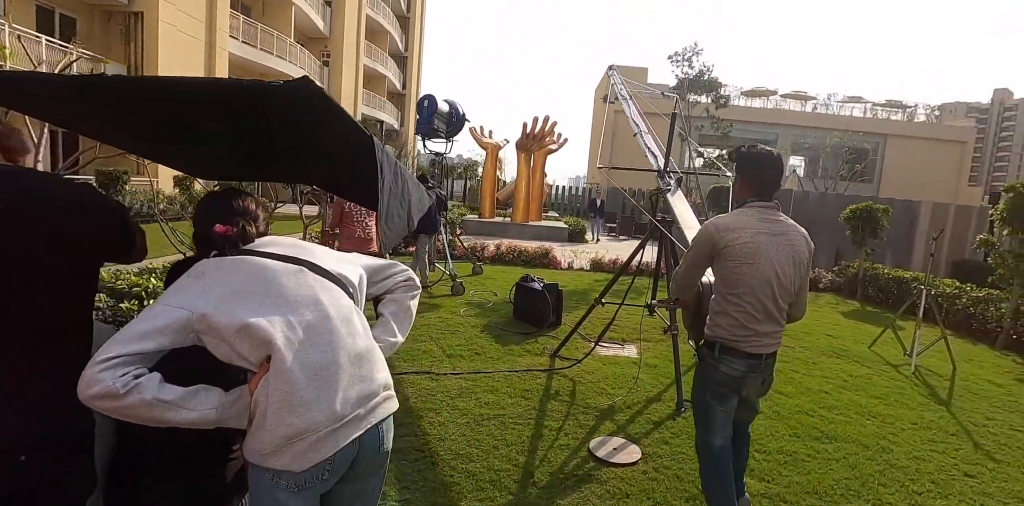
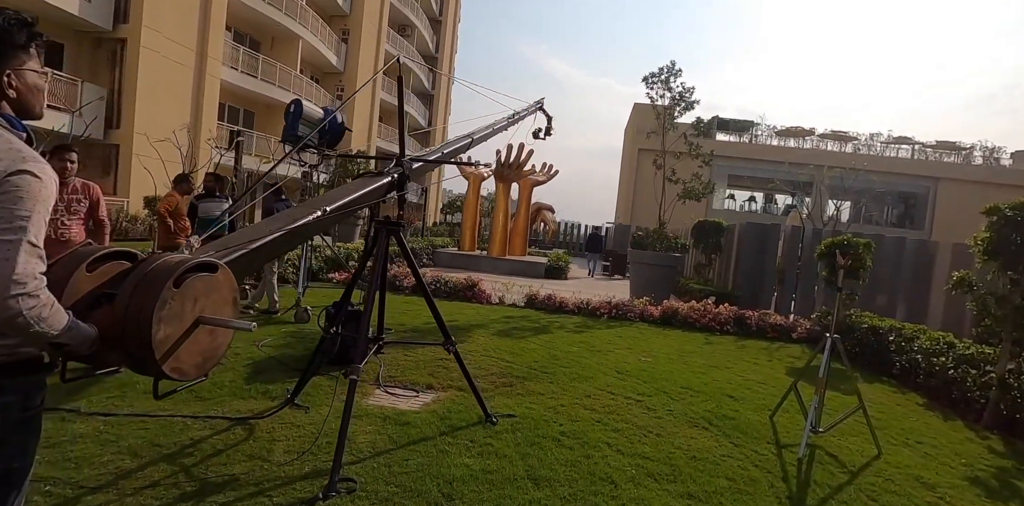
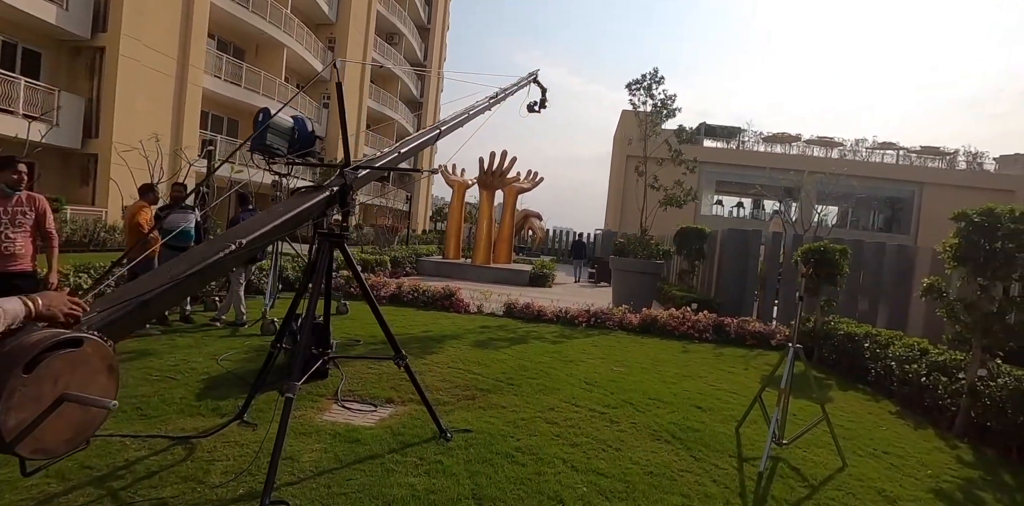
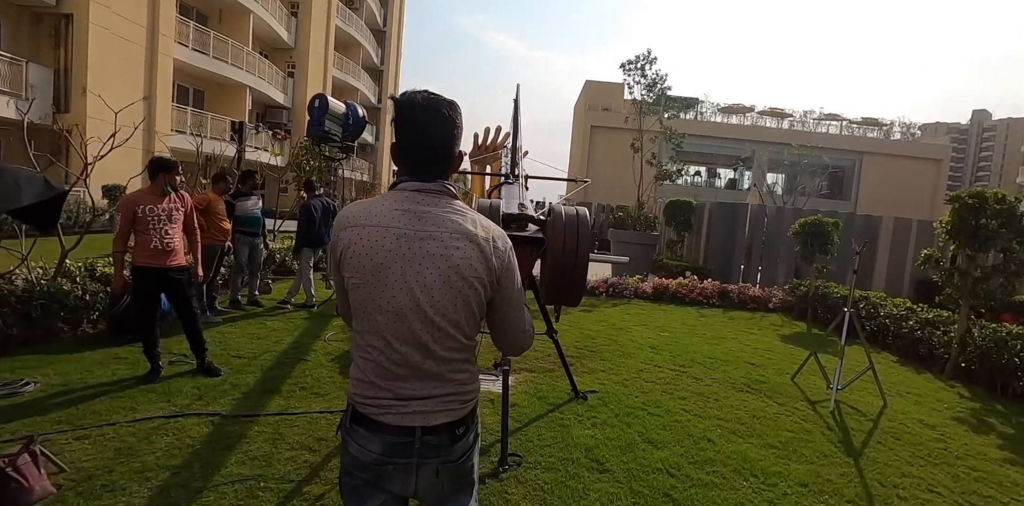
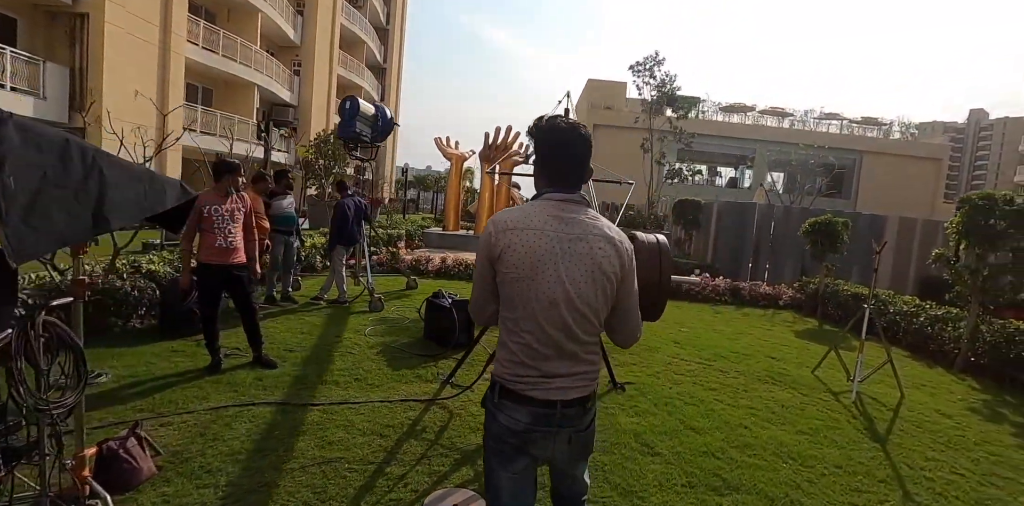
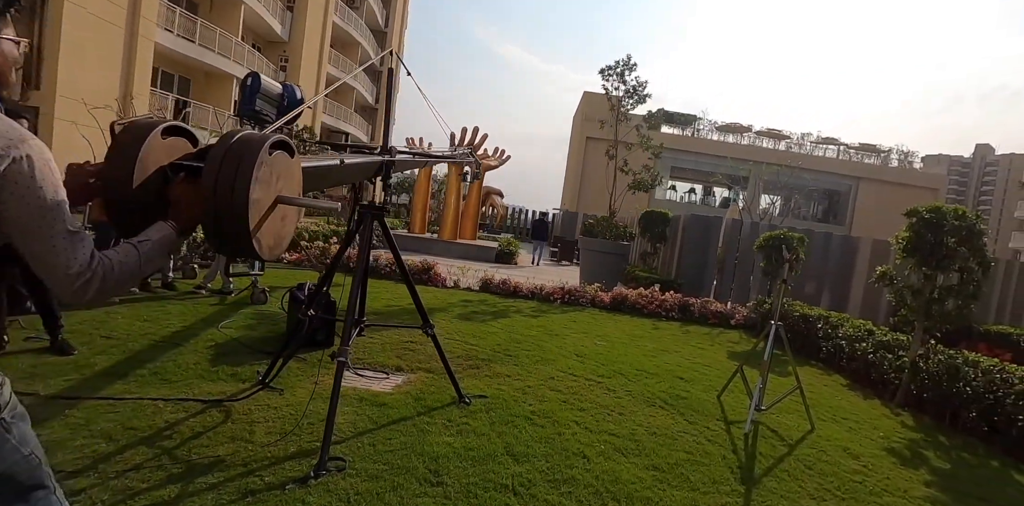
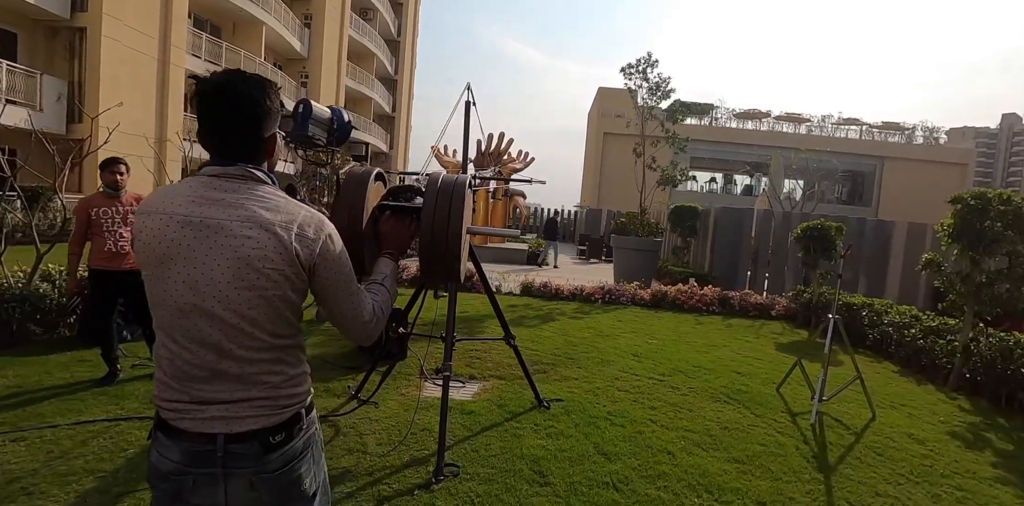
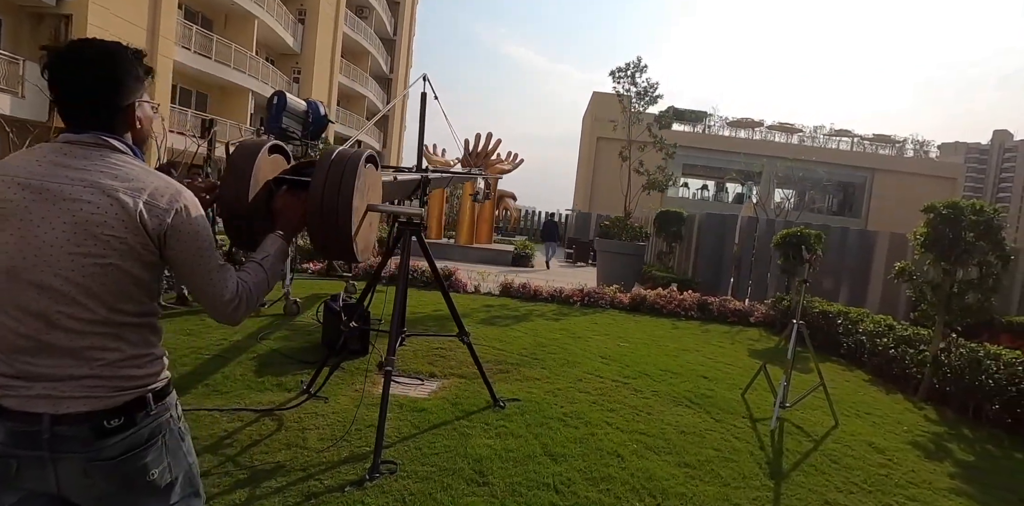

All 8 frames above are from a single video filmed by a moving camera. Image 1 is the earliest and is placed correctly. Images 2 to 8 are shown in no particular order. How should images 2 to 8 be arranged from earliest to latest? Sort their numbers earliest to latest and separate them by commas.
5, 4, 7, 8, 6, 2, 3
